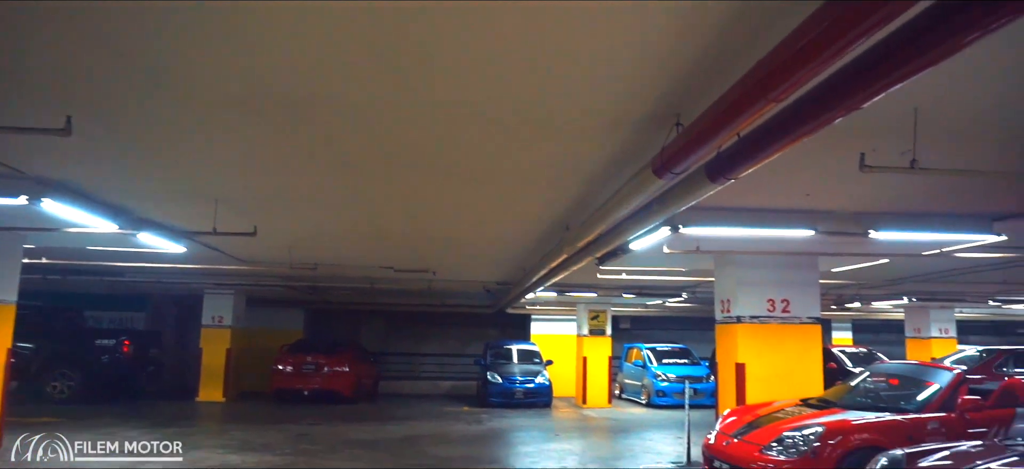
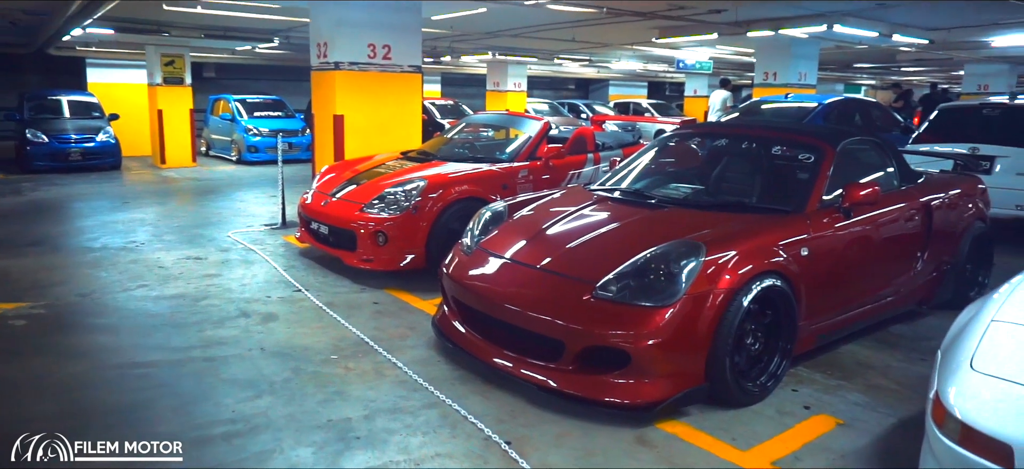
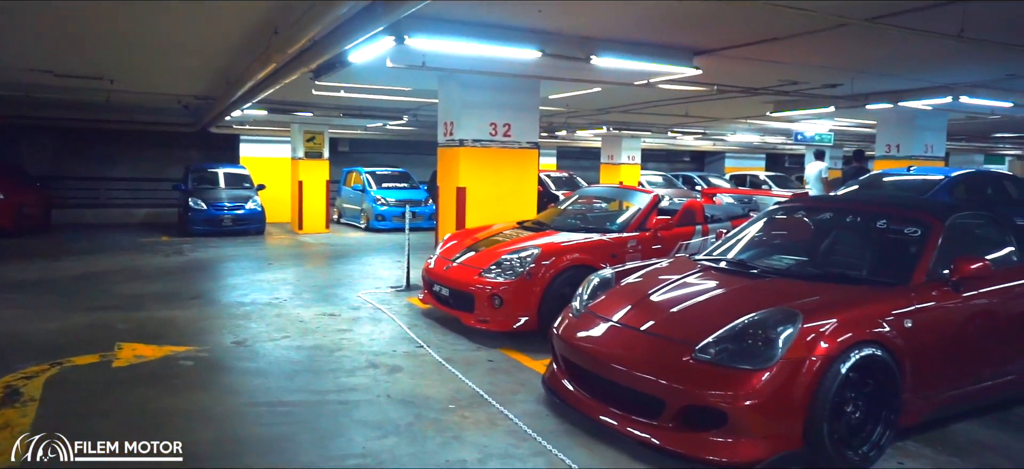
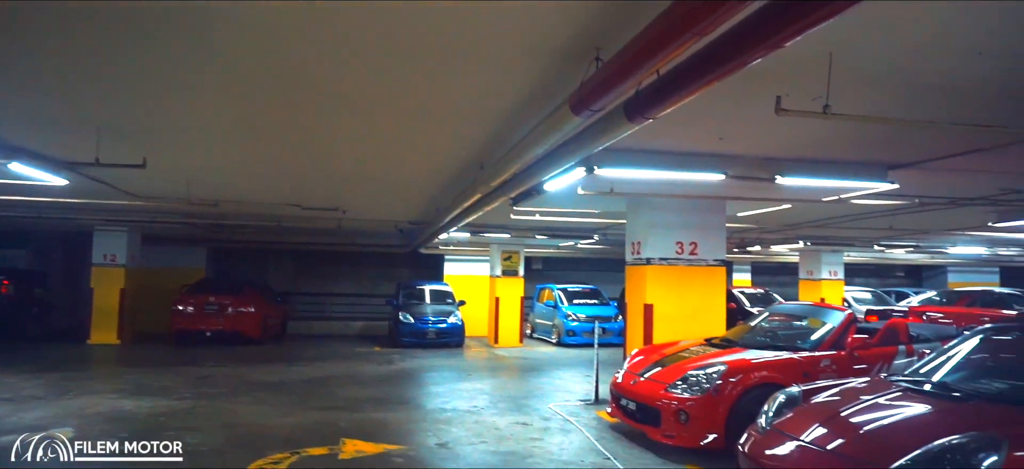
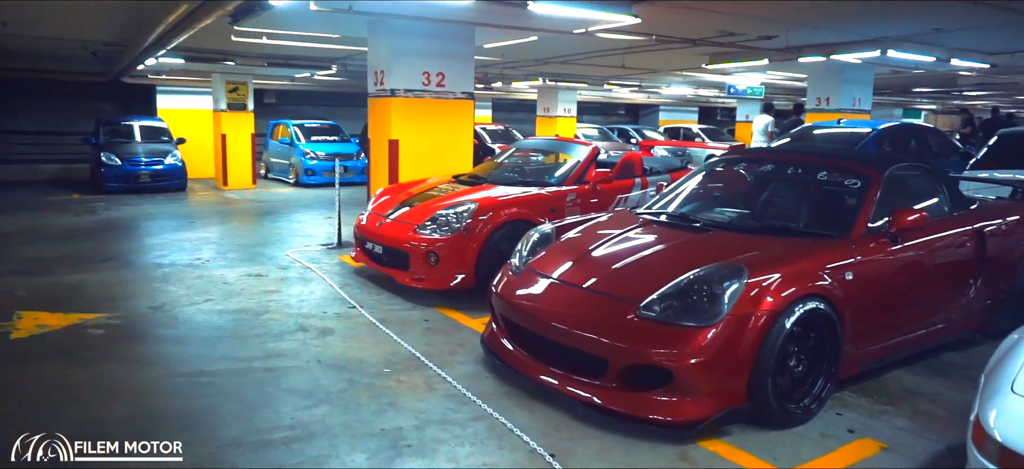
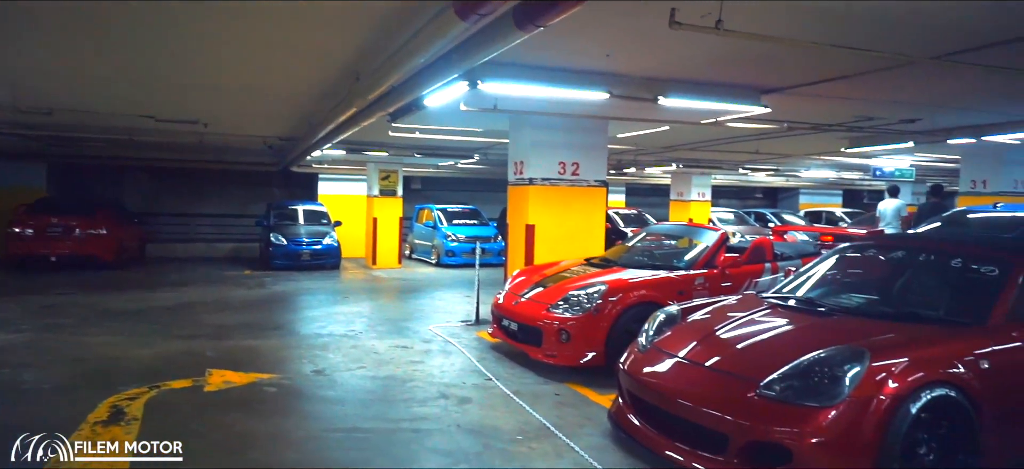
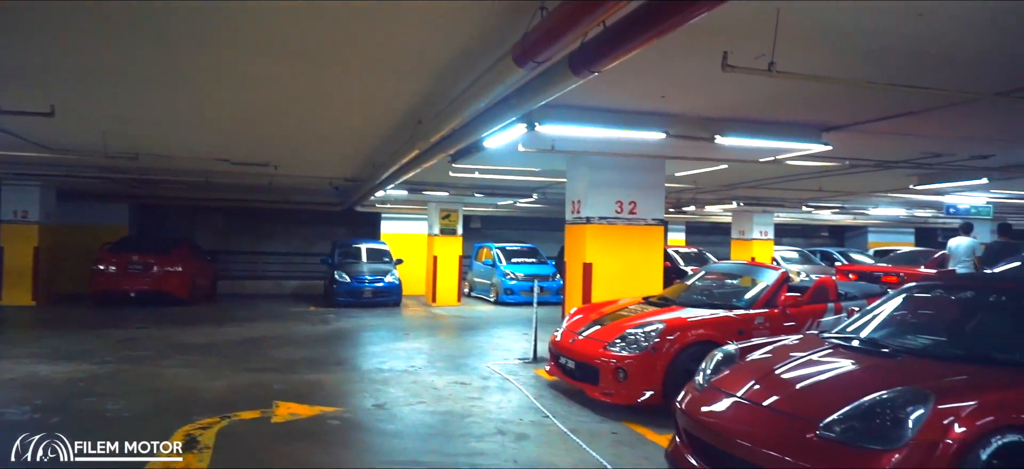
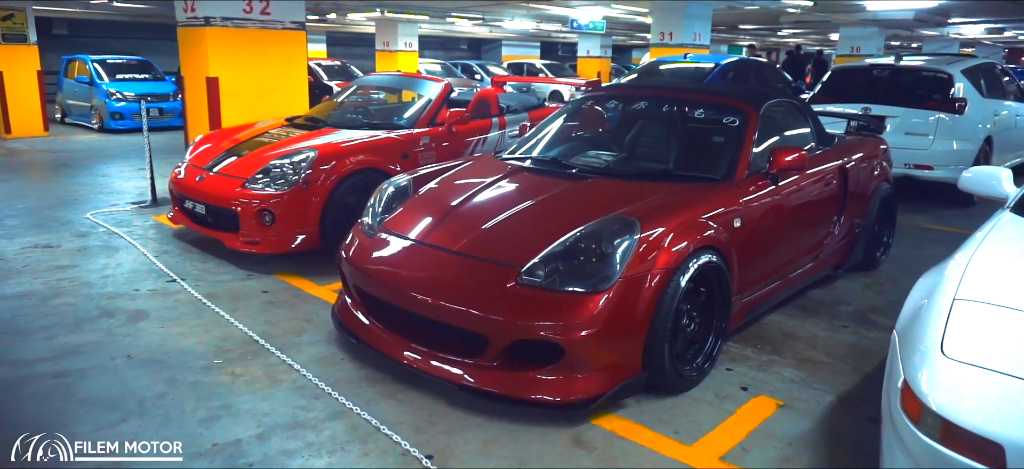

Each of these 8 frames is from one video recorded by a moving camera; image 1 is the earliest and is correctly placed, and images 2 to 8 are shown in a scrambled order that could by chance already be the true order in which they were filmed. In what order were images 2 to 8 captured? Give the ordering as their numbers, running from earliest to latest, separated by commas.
4, 7, 6, 3, 5, 2, 8
